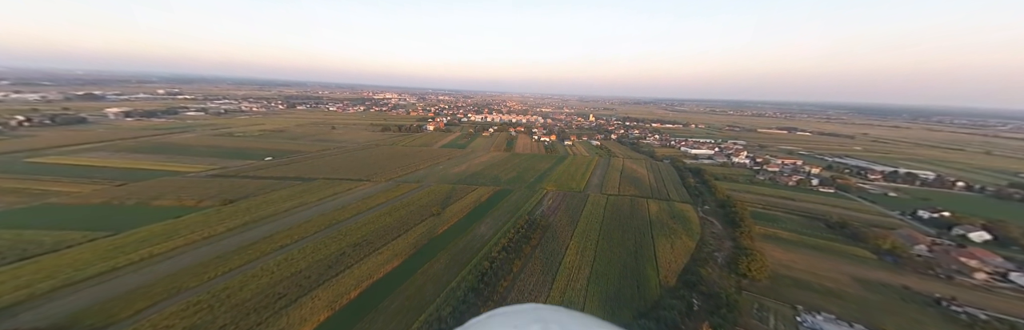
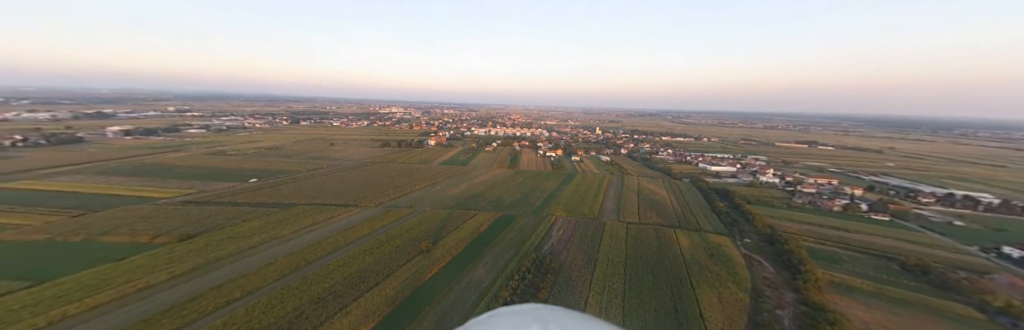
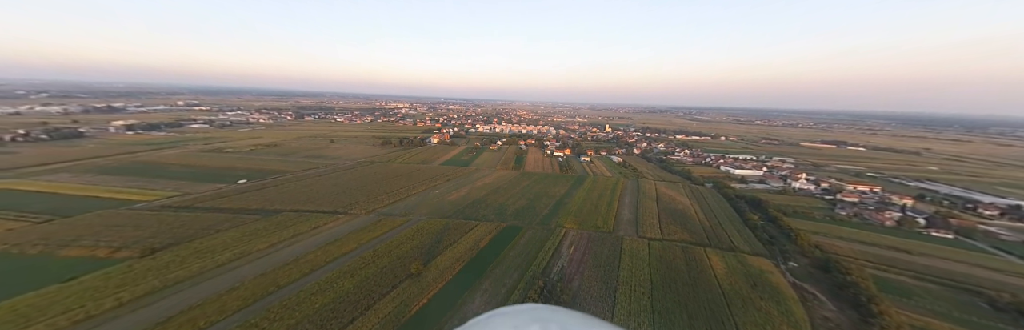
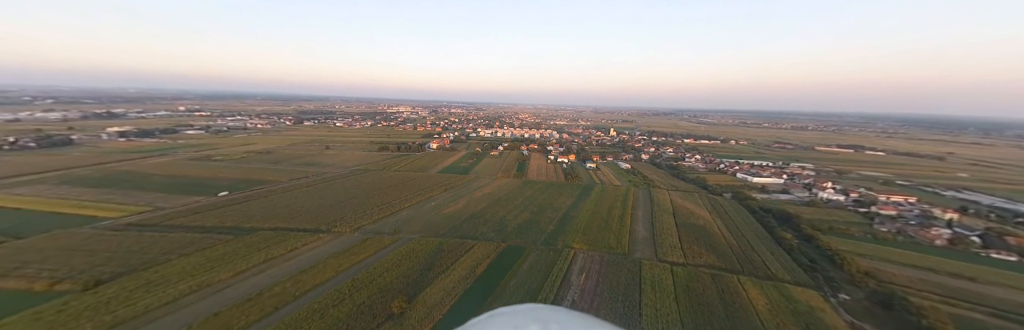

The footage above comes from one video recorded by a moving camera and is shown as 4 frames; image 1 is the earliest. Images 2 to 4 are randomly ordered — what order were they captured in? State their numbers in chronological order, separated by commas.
2, 3, 4
